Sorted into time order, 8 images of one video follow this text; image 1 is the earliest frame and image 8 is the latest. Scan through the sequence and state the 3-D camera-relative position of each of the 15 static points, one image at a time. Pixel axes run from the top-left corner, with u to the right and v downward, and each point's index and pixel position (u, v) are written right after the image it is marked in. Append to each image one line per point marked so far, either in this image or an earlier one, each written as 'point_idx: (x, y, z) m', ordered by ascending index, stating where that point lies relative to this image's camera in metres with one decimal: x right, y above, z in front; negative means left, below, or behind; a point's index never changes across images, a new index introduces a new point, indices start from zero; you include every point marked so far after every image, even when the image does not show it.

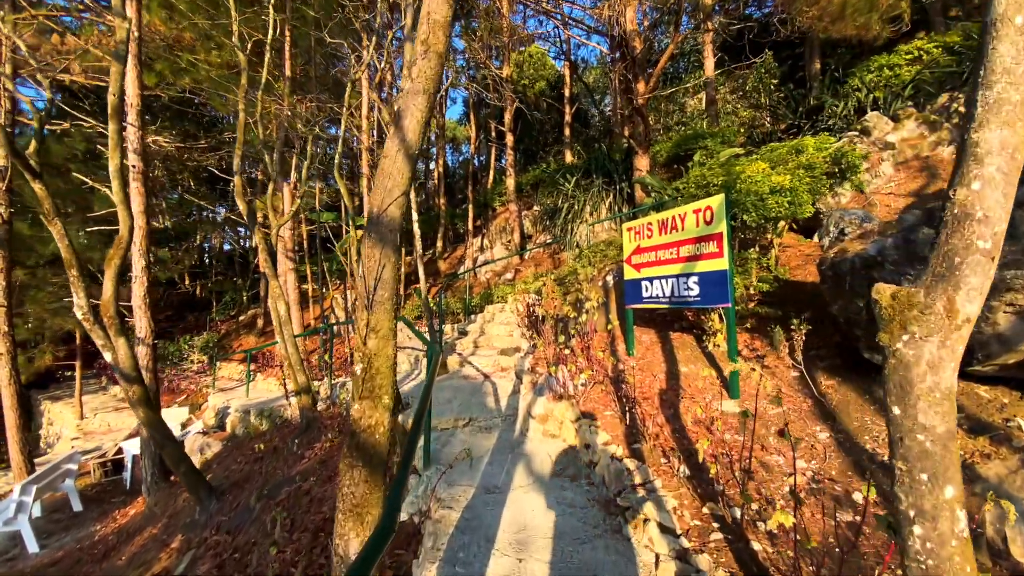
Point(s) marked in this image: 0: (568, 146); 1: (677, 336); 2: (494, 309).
0: (+1.8, +4.5, +16.0) m
1: (+1.7, -0.5, +5.3) m
2: (-0.3, -0.4, +9.0) m
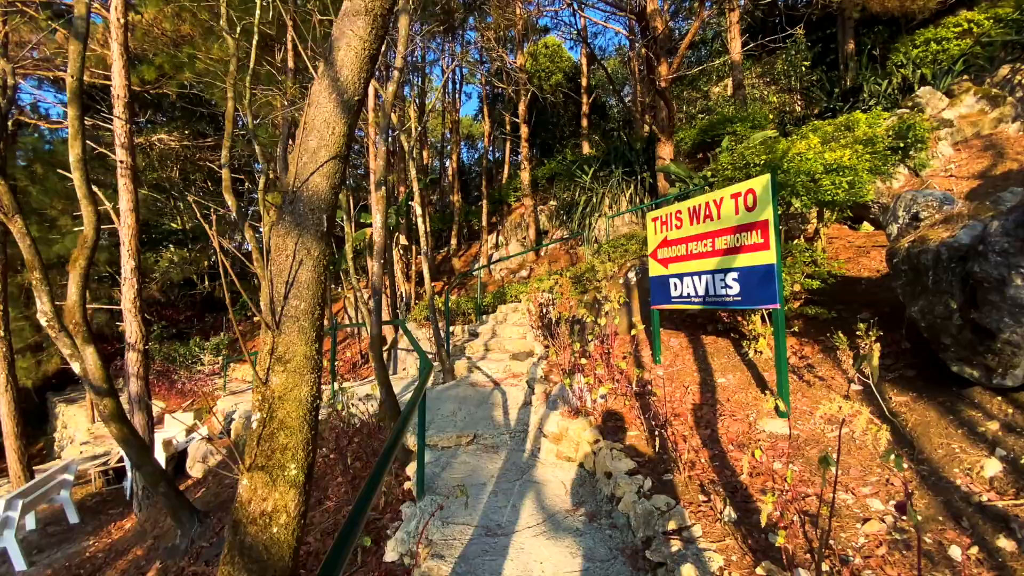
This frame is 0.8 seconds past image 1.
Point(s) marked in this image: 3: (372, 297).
0: (+2.3, +4.6, +15.3) m
1: (+1.8, -0.5, +4.6) m
2: (-0.1, -0.3, +8.5) m
3: (-1.3, -0.1, +4.8) m
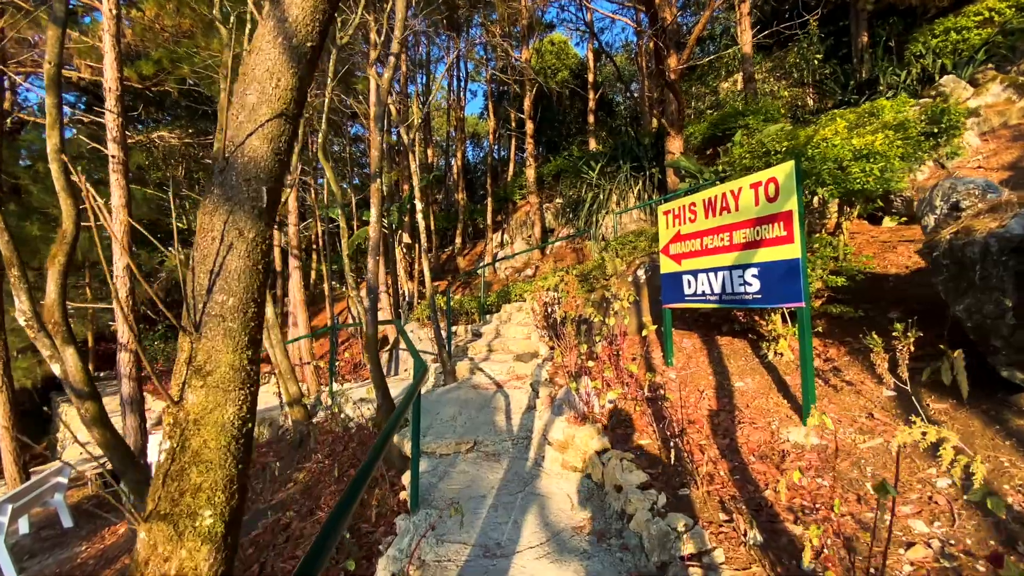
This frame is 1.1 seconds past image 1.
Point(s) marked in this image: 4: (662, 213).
0: (+2.4, +4.6, +15.0) m
1: (+1.9, -0.5, +4.3) m
2: (0.0, -0.3, +8.2) m
3: (-1.3, -0.1, +4.5) m
4: (+1.3, +0.7, +4.4) m
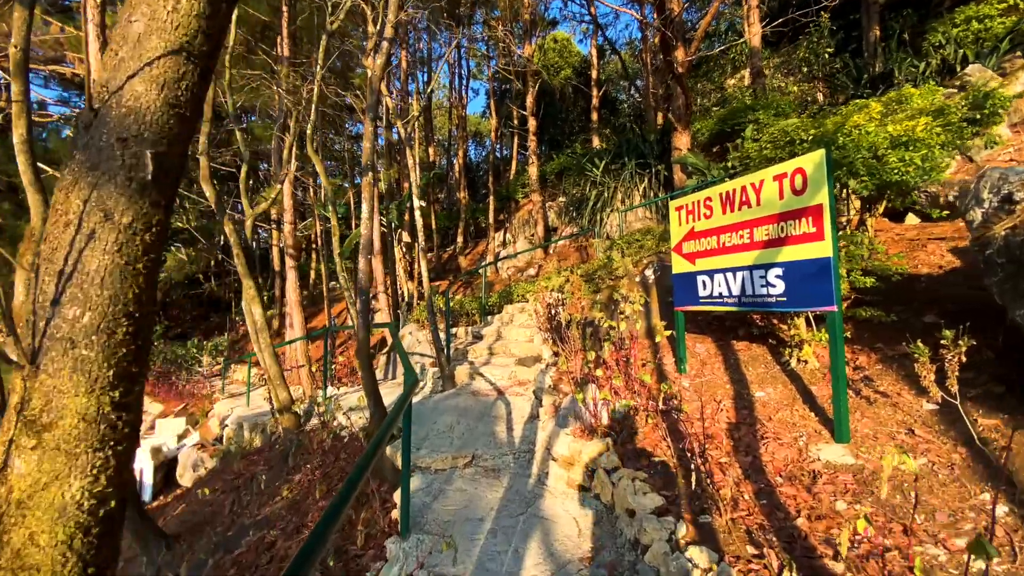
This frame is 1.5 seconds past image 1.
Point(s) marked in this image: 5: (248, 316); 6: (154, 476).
0: (+2.5, +4.6, +14.7) m
1: (+1.9, -0.5, +4.0) m
2: (0.0, -0.3, +7.9) m
3: (-1.3, -0.1, +4.2) m
4: (+1.4, +0.7, +4.1) m
5: (-2.8, -0.3, +5.3) m
6: (-5.8, -3.0, +8.0) m
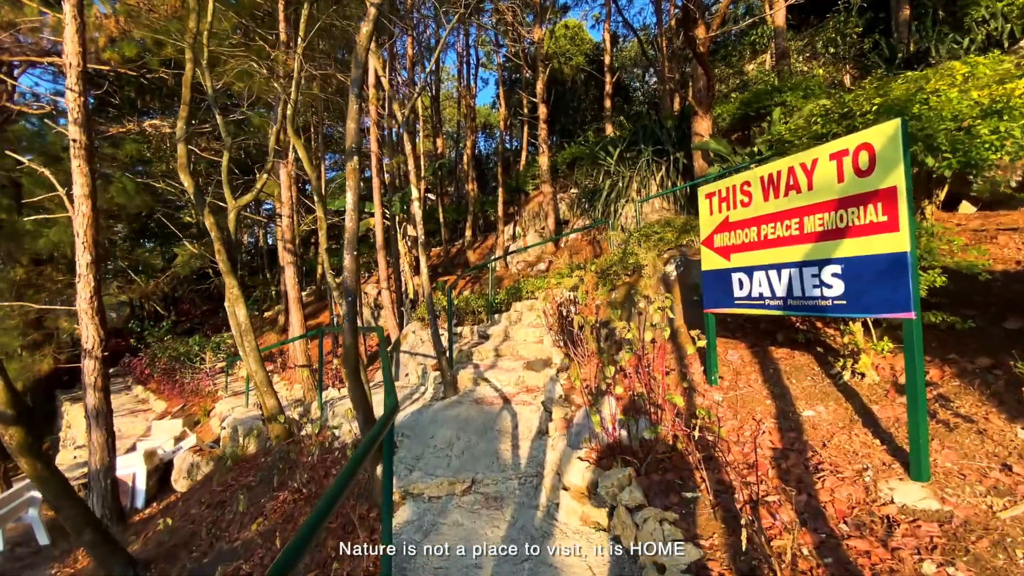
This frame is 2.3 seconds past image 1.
0: (+2.7, +4.8, +14.1) m
1: (+1.9, -0.5, +3.5) m
2: (+0.2, -0.3, +7.4) m
3: (-1.3, -0.1, +3.8) m
4: (+1.4, +0.7, +3.6) m
5: (-2.7, -0.3, +4.8) m
6: (-5.6, -3.0, +7.7) m
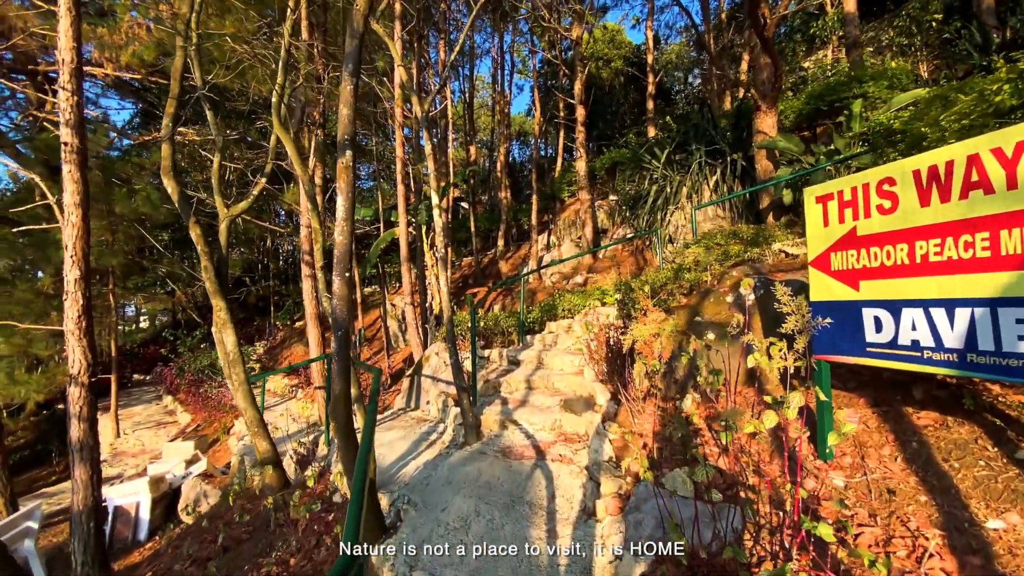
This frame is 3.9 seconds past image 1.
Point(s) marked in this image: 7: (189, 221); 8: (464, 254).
0: (+3.7, +4.4, +13.1) m
1: (+2.1, -0.7, +2.5) m
2: (+0.6, -0.5, +6.5) m
3: (-1.0, -0.3, +3.0) m
4: (+1.6, +0.5, +2.7) m
5: (-2.4, -0.5, +4.1) m
6: (-5.2, -3.2, +7.1) m
7: (-2.7, +0.6, +4.1) m
8: (-1.6, +1.2, +16.8) m
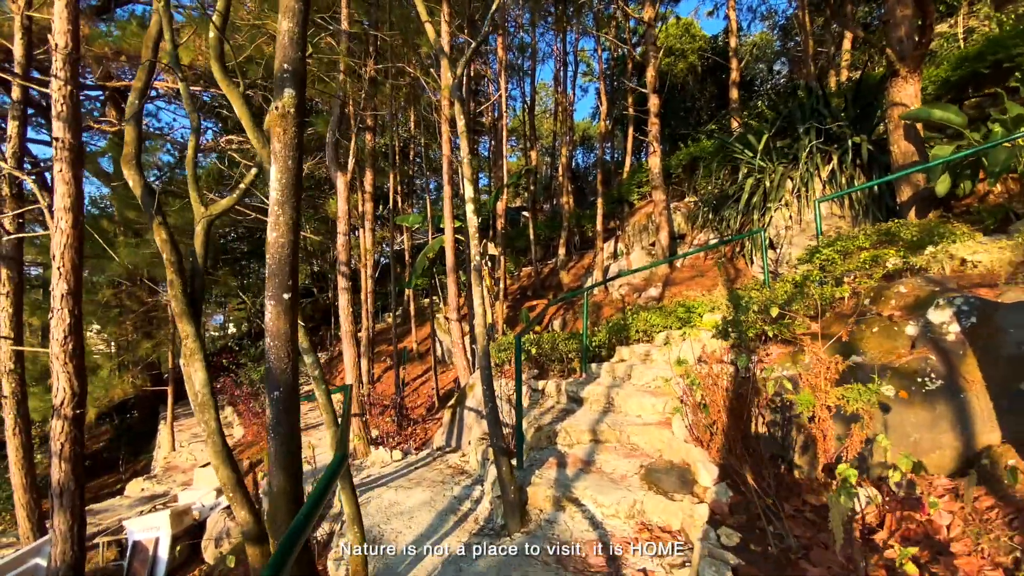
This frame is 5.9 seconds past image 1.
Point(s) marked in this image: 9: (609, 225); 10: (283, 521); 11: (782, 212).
0: (+5.2, +4.1, +11.4) m
1: (+2.2, -0.8, +1.0) m
2: (+1.3, -0.7, +5.2) m
3: (-0.8, -0.4, +1.9) m
4: (+1.7, +0.4, +1.2) m
5: (-2.1, -0.6, +3.2) m
6: (-4.4, -3.4, +6.4) m
7: (-2.3, +0.4, +3.2) m
8: (+0.3, +0.8, +15.7) m
9: (+2.6, +1.7, +13.7) m
10: (-0.8, -0.8, +1.8) m
11: (+3.9, +1.1, +7.2) m
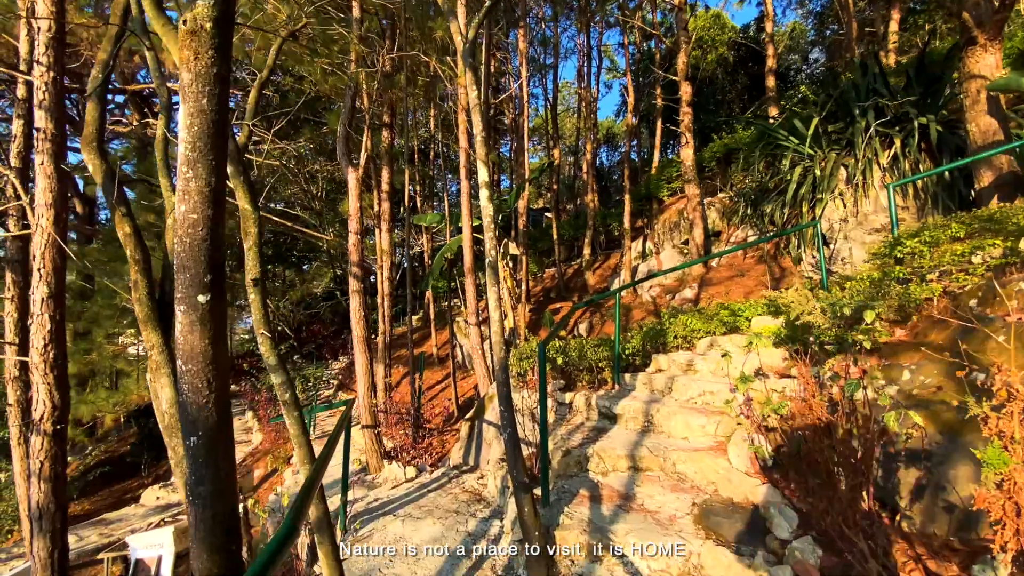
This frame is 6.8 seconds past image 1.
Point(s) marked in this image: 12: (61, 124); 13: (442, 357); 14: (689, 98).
0: (+5.6, +4.1, +10.6) m
1: (+2.2, -0.8, +0.3) m
2: (+1.5, -0.7, +4.6) m
3: (-0.8, -0.4, +1.4) m
4: (+1.8, +0.4, +0.6) m
5: (-2.0, -0.6, +2.7) m
6: (-4.1, -3.4, +6.1) m
7: (-2.2, +0.4, +2.8) m
8: (+1.0, +0.7, +15.1) m
9: (+3.2, +1.7, +13.0) m
10: (-0.7, -0.8, +1.3) m
11: (+4.2, +1.1, +6.5) m
12: (-3.8, +1.4, +4.2) m
13: (-1.6, -1.6, +11.5) m
14: (+3.6, +3.8, +10.0) m
